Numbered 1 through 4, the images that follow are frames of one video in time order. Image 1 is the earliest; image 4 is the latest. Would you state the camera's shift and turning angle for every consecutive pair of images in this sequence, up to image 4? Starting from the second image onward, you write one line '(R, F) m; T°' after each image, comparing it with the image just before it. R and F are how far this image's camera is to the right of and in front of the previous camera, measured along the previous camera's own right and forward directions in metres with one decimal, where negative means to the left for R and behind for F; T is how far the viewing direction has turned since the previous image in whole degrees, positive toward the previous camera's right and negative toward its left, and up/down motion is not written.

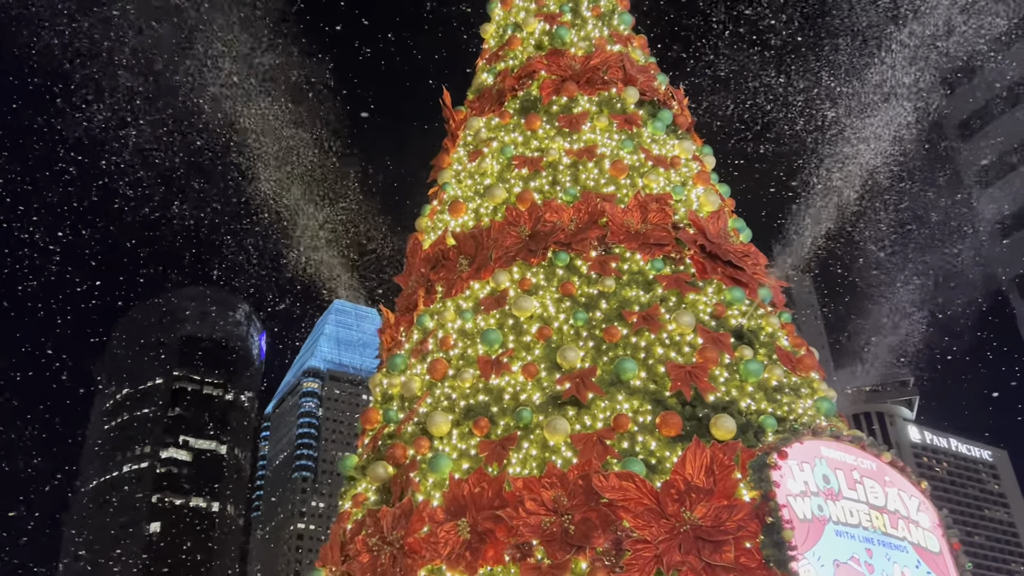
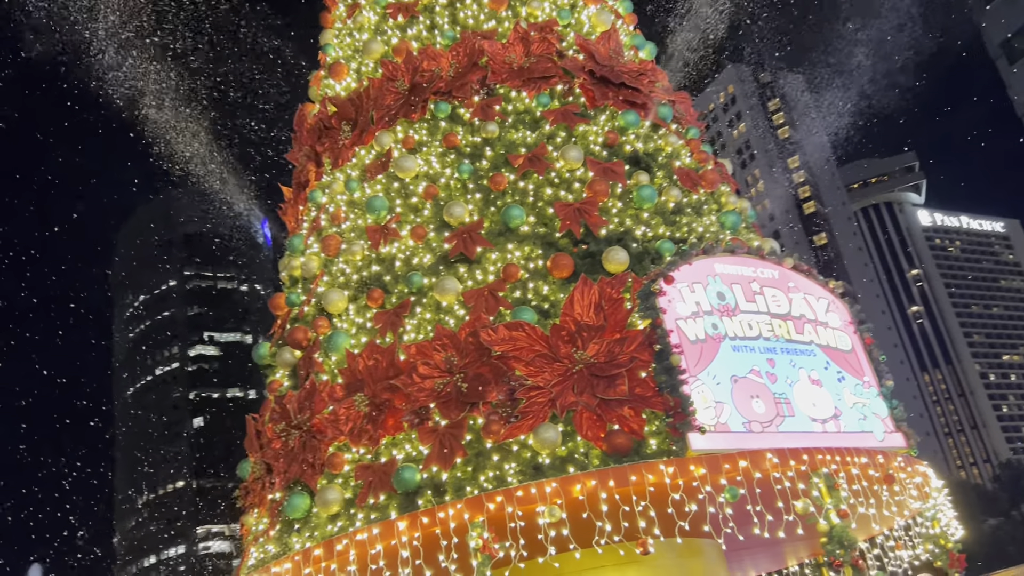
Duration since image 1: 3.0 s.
(+1.1, +0.3) m; -1°
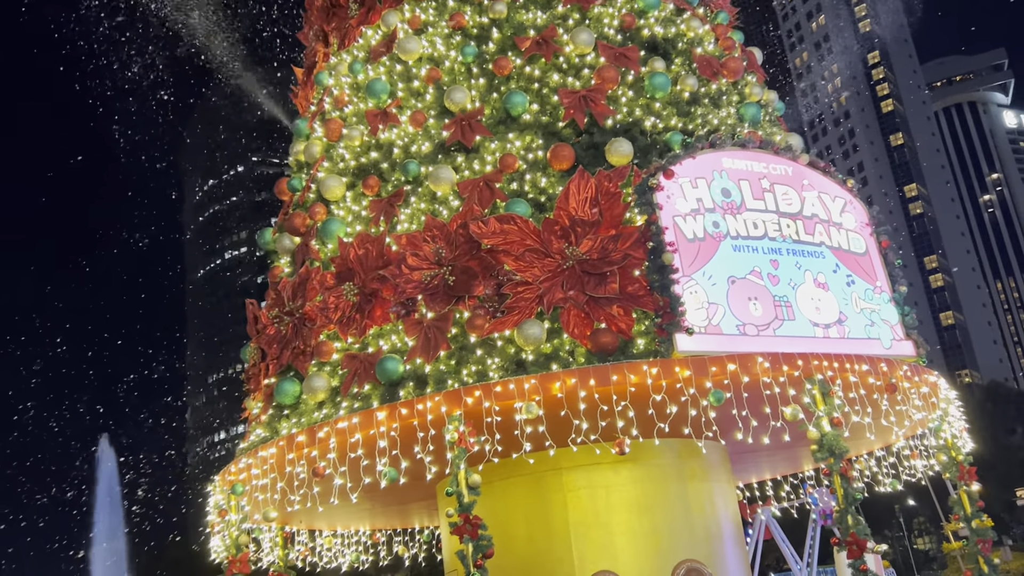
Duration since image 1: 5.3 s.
(+0.5, +0.2) m; -4°
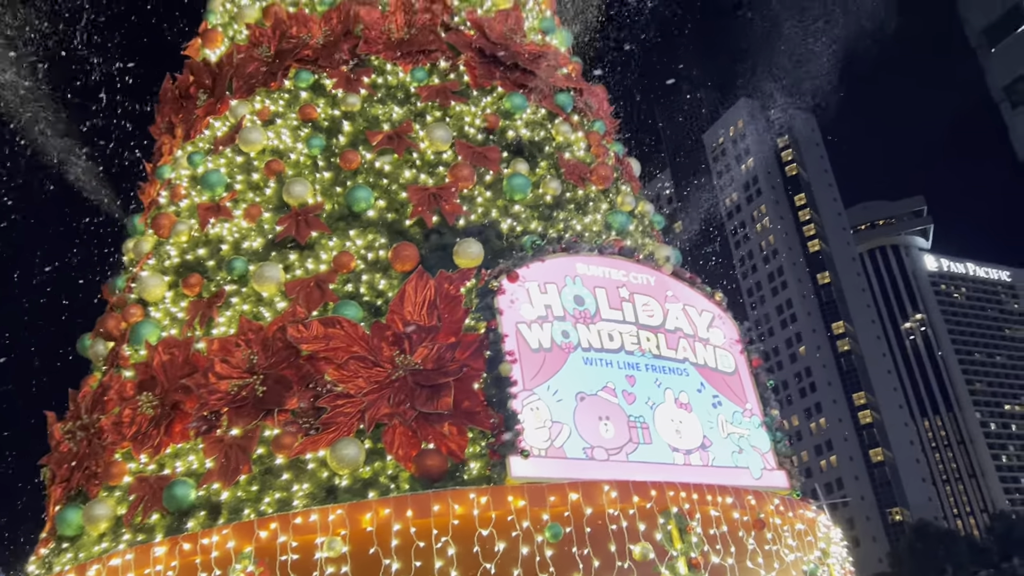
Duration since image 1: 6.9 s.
(+0.7, +0.7) m; +4°
